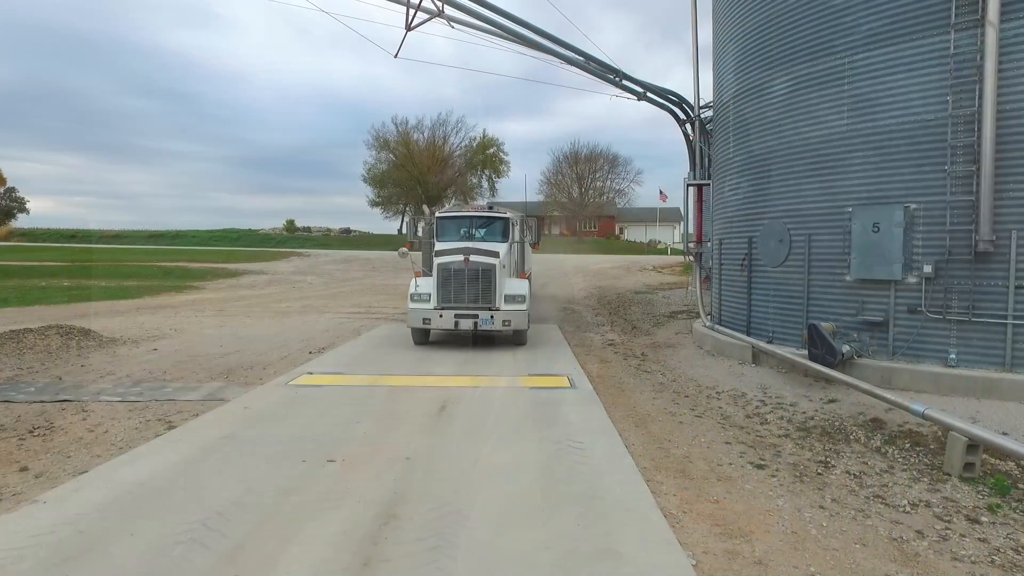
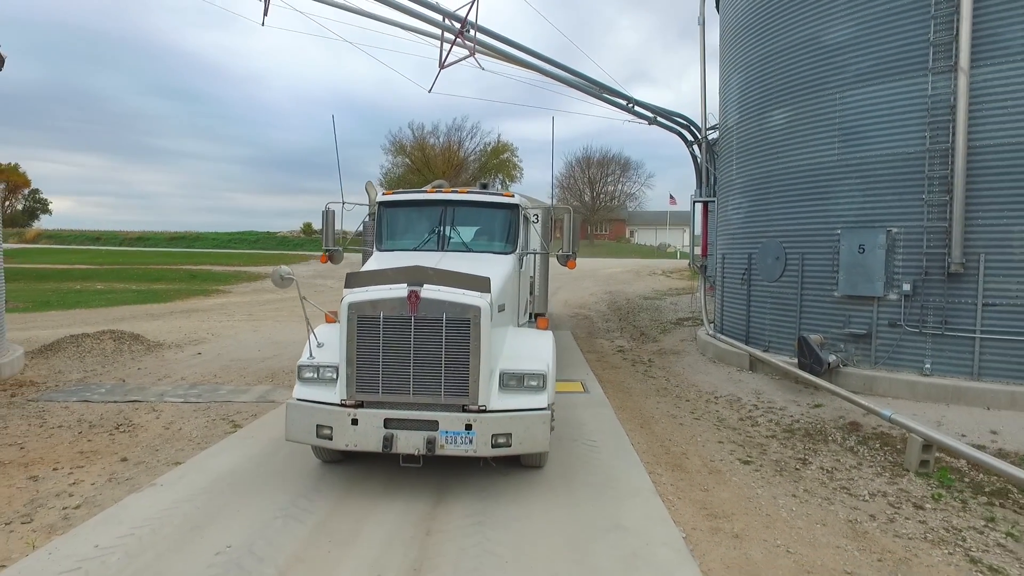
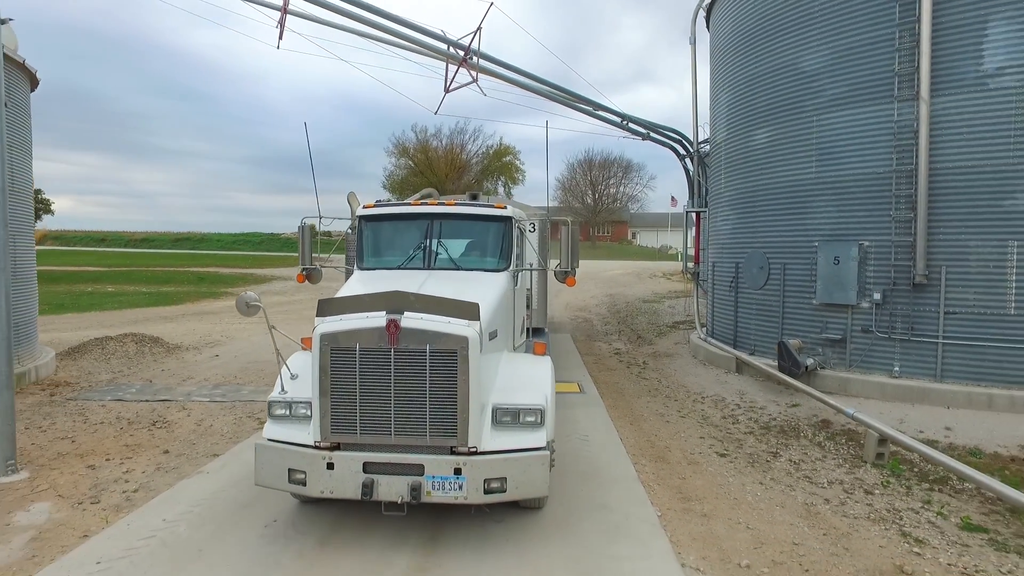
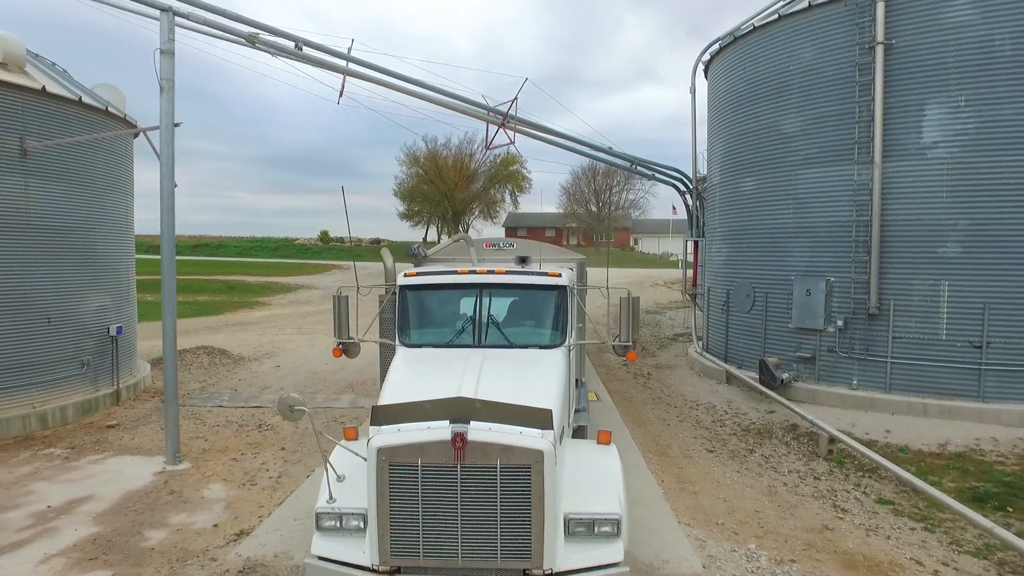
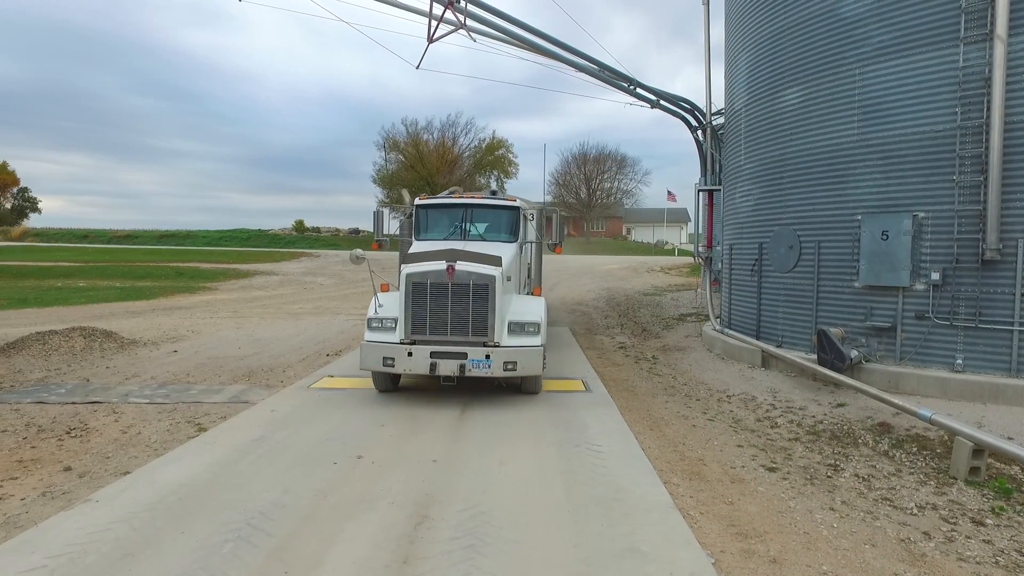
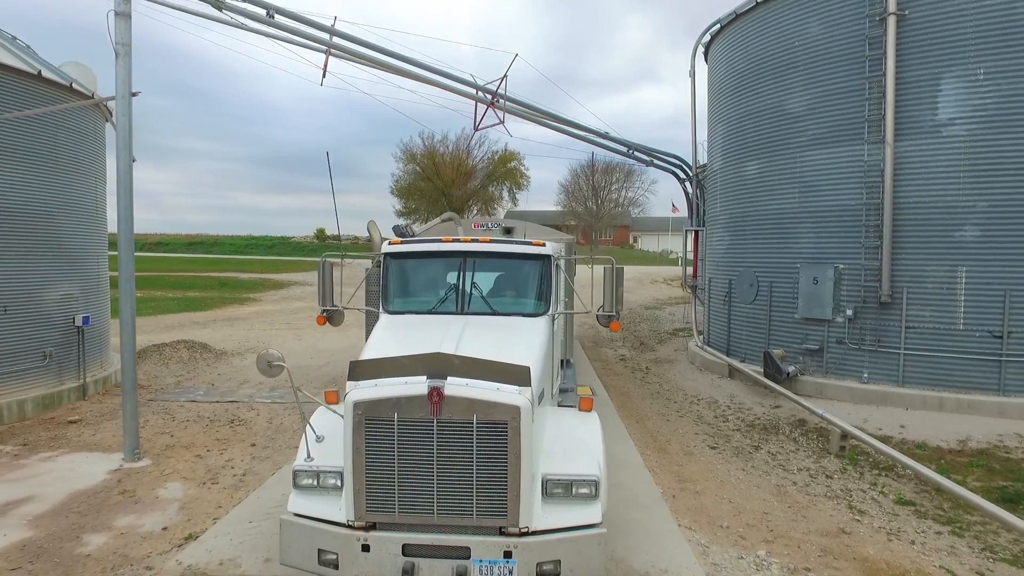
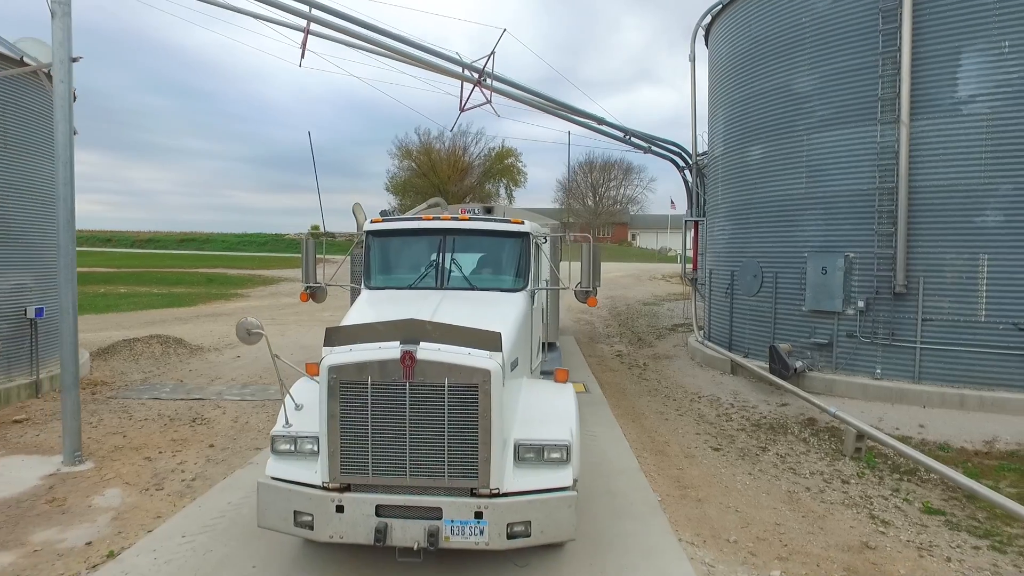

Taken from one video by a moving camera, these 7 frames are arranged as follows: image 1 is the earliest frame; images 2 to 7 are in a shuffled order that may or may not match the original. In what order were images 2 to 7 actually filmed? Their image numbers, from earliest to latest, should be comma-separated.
5, 2, 3, 7, 6, 4
